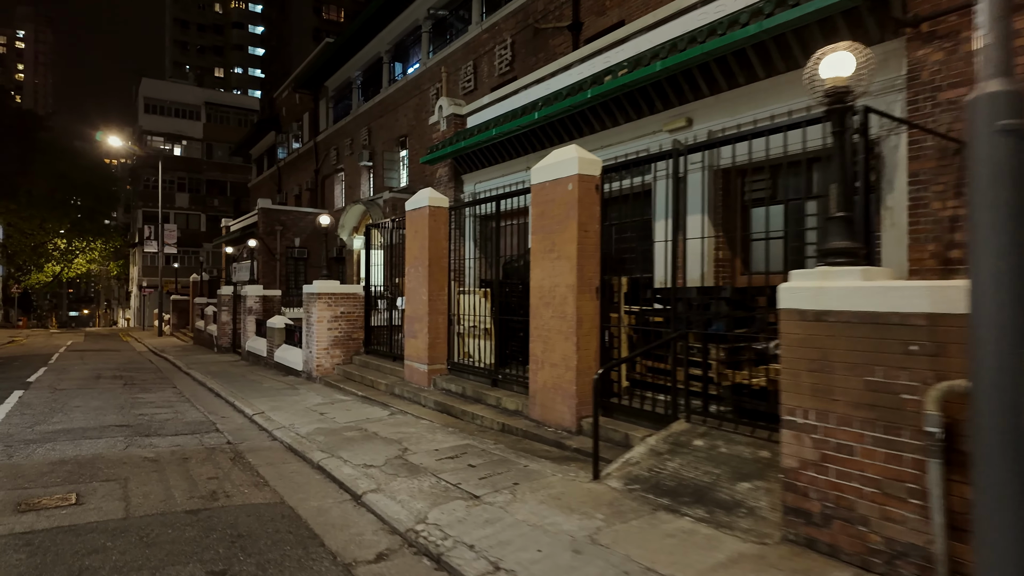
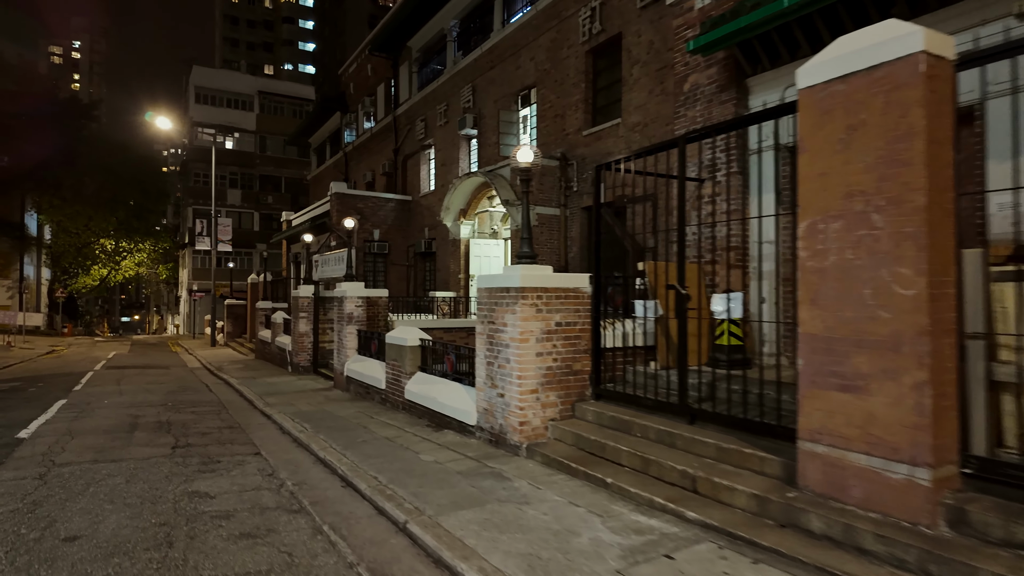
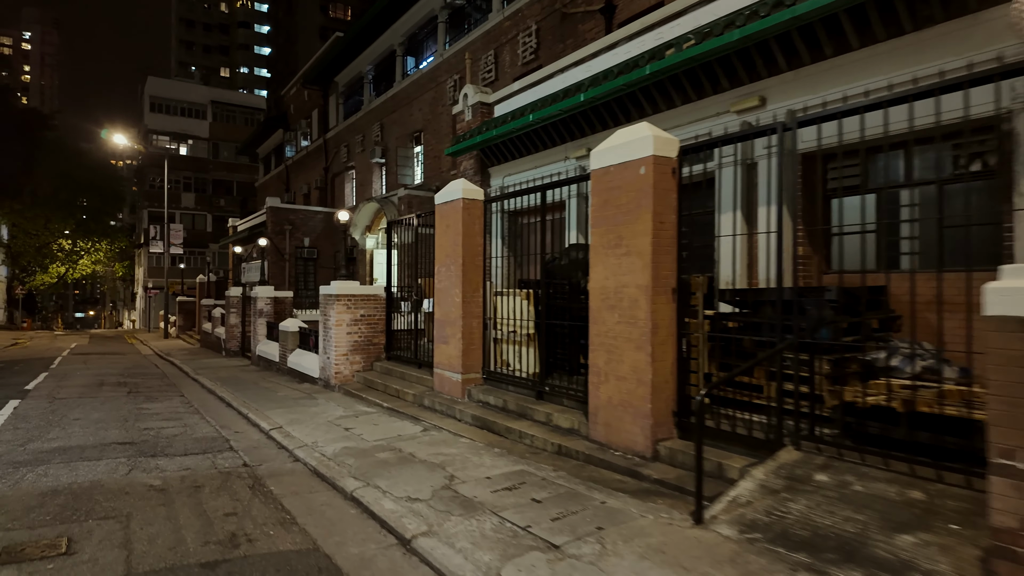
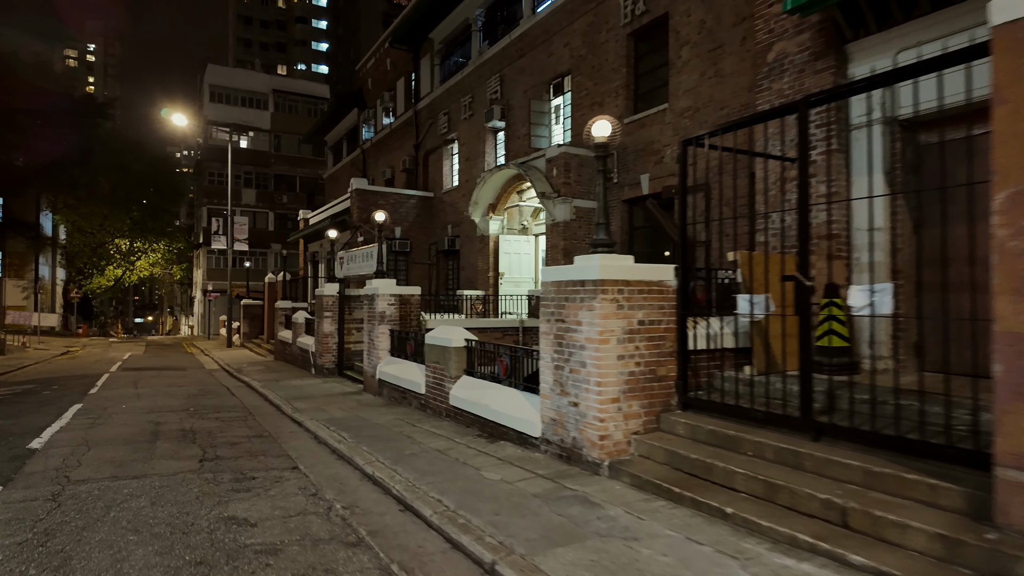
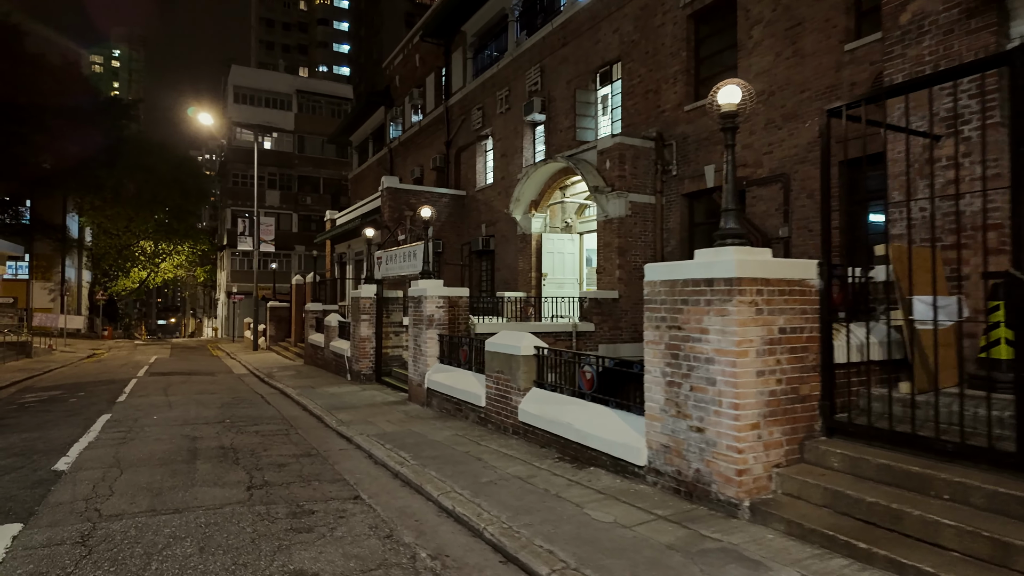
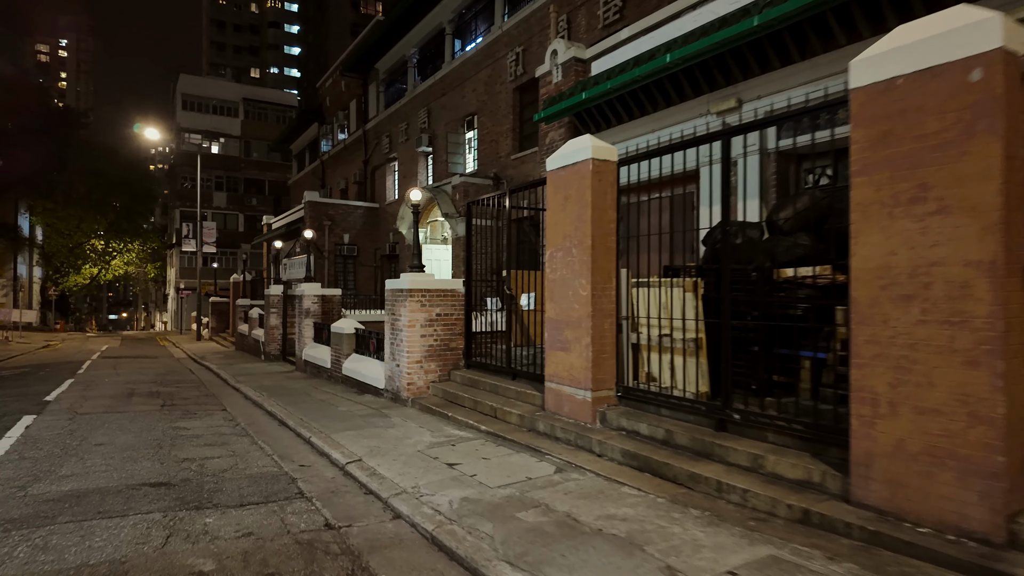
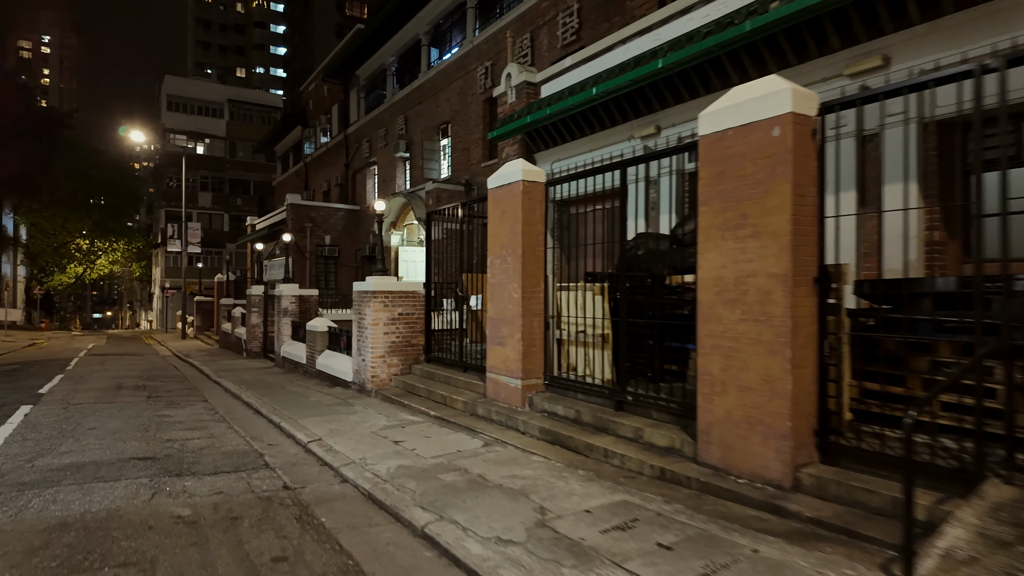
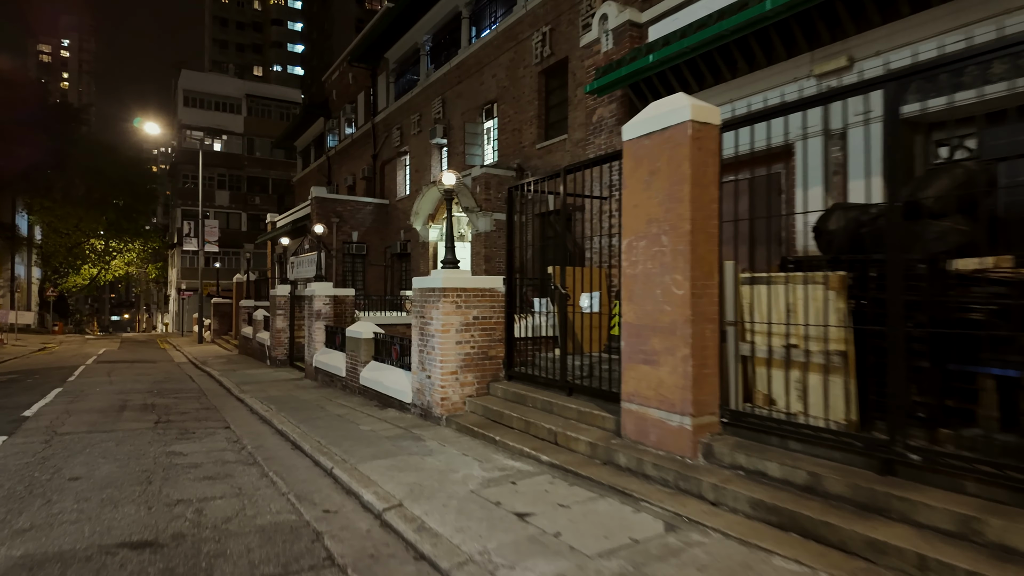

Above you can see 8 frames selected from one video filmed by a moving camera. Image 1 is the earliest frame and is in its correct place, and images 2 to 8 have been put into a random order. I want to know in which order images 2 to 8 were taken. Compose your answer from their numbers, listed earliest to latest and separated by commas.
3, 7, 6, 8, 2, 4, 5
